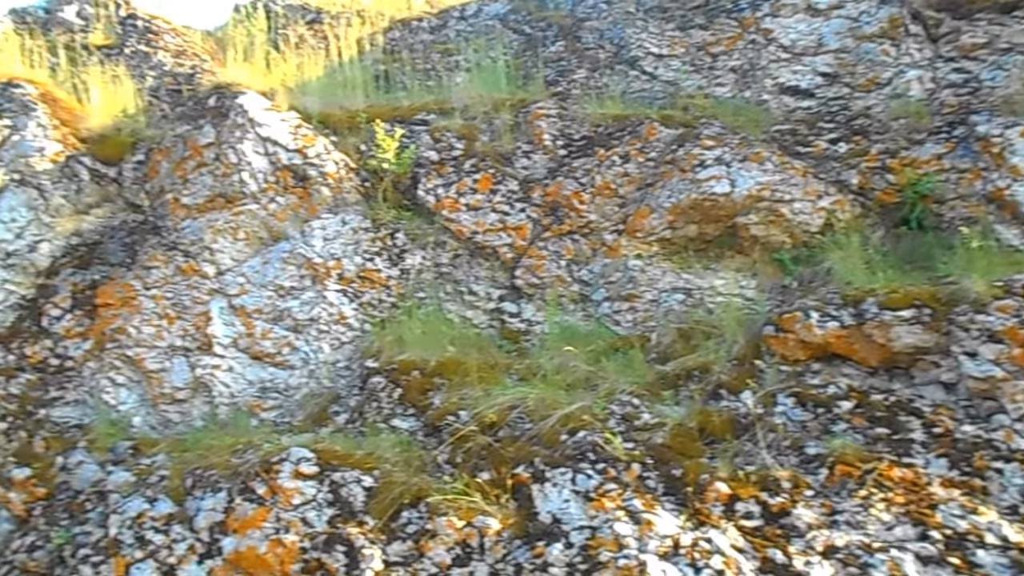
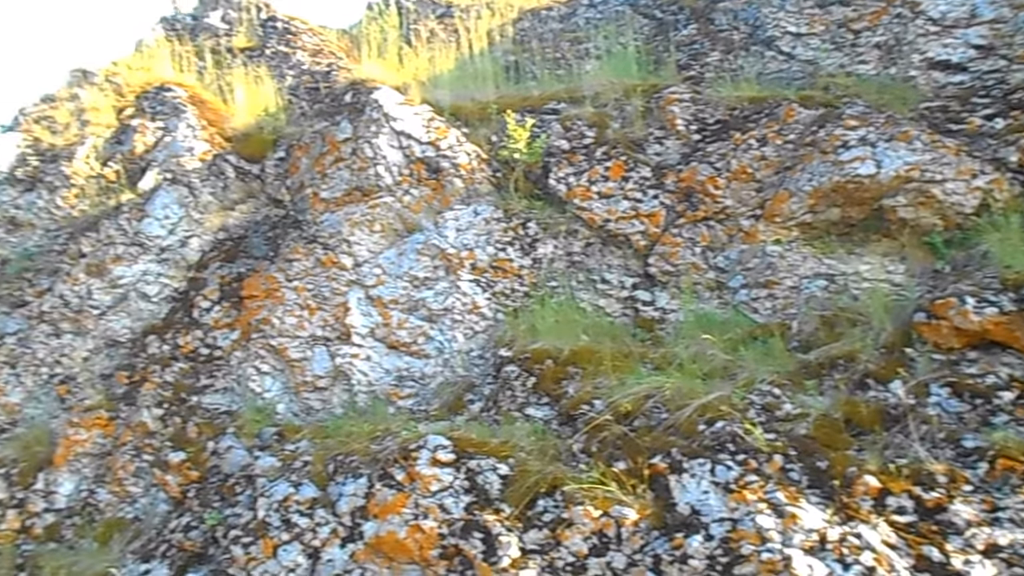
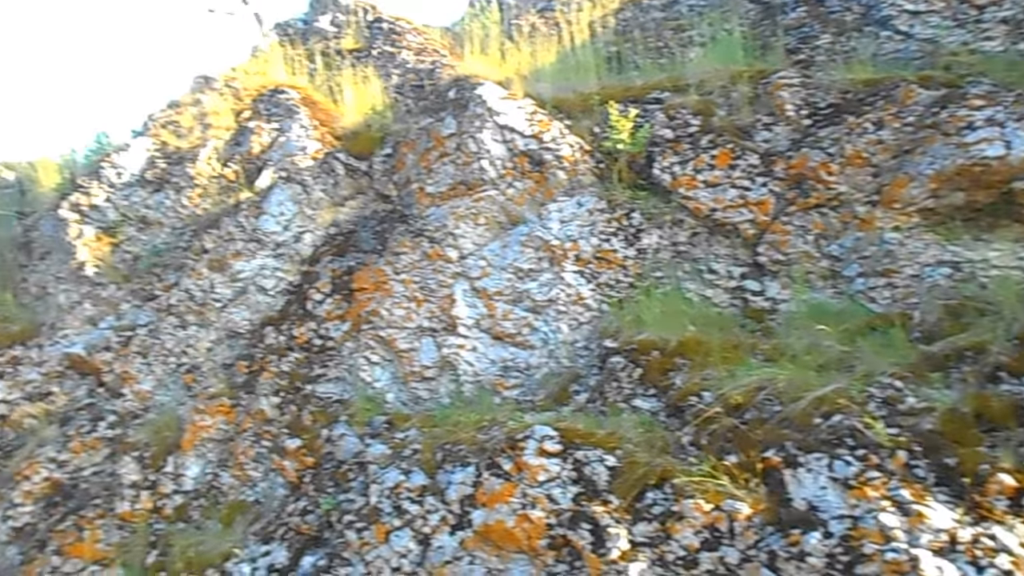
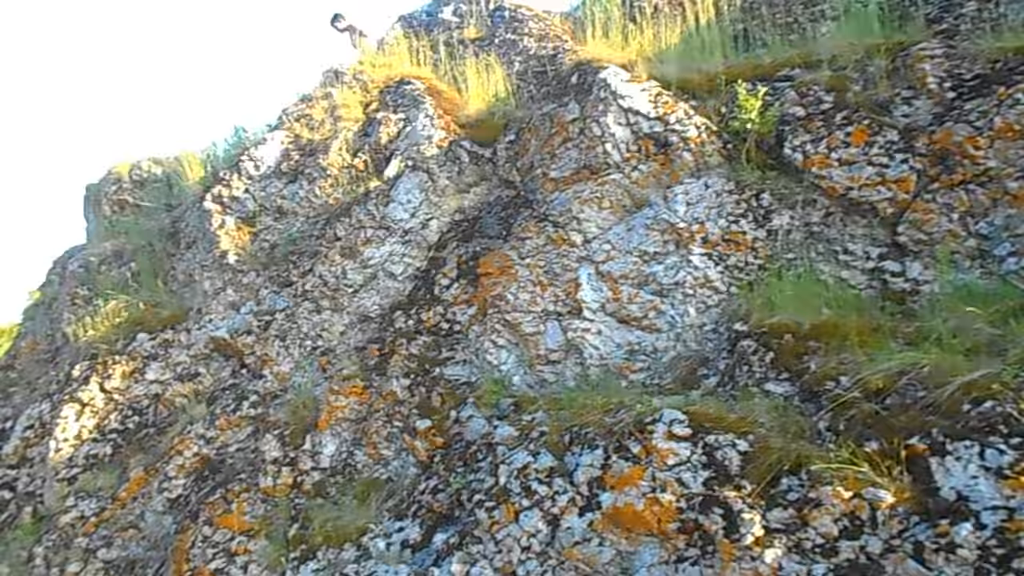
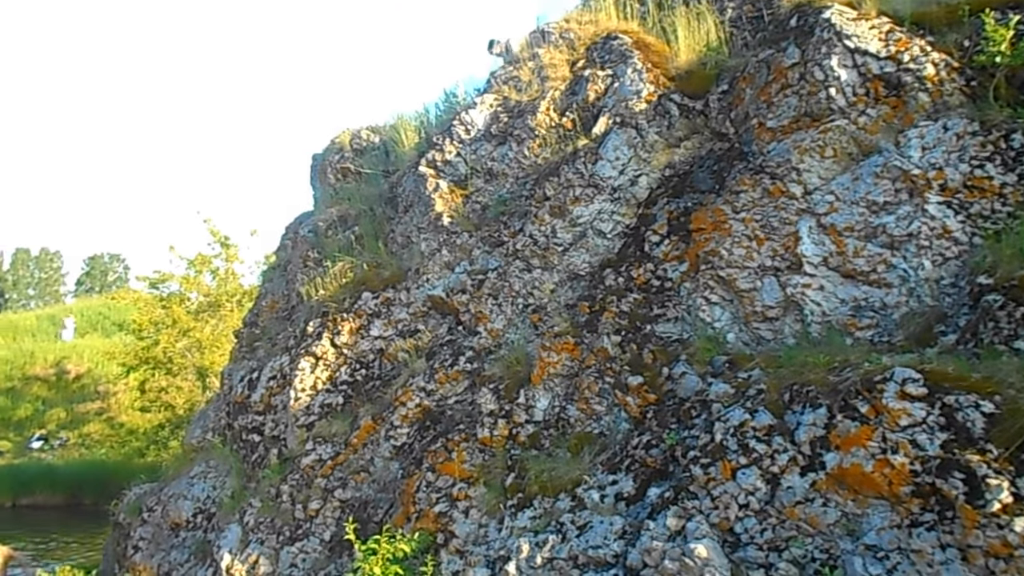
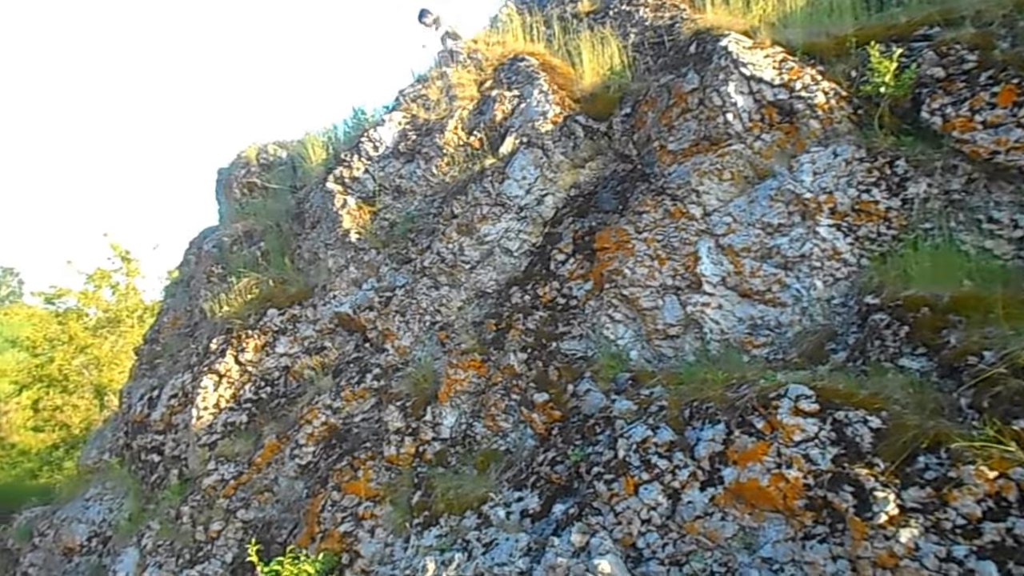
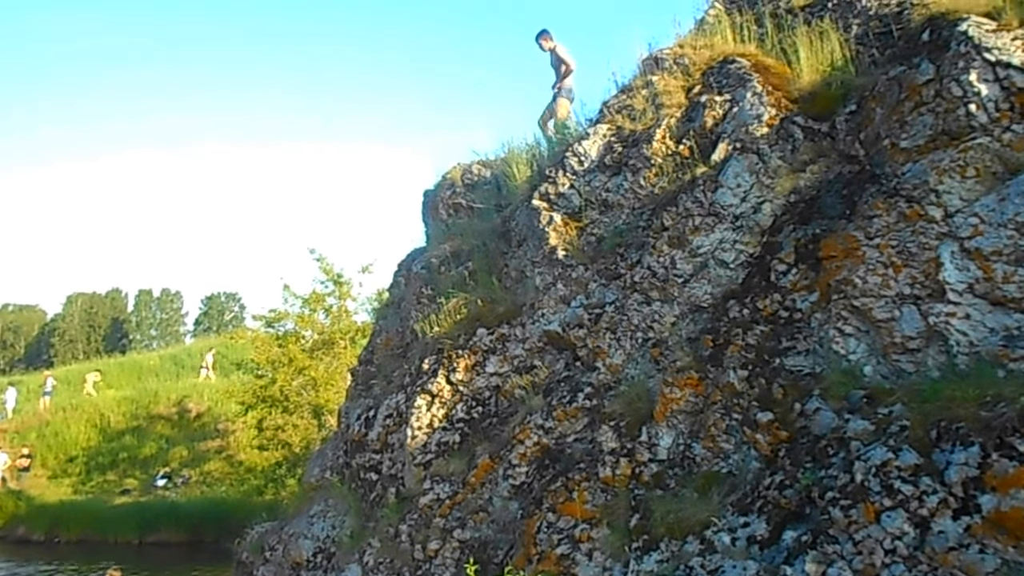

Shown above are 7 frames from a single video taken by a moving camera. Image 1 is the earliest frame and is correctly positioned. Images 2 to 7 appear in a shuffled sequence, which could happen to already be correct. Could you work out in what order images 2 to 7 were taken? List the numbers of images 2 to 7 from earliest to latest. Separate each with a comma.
2, 3, 4, 6, 5, 7
